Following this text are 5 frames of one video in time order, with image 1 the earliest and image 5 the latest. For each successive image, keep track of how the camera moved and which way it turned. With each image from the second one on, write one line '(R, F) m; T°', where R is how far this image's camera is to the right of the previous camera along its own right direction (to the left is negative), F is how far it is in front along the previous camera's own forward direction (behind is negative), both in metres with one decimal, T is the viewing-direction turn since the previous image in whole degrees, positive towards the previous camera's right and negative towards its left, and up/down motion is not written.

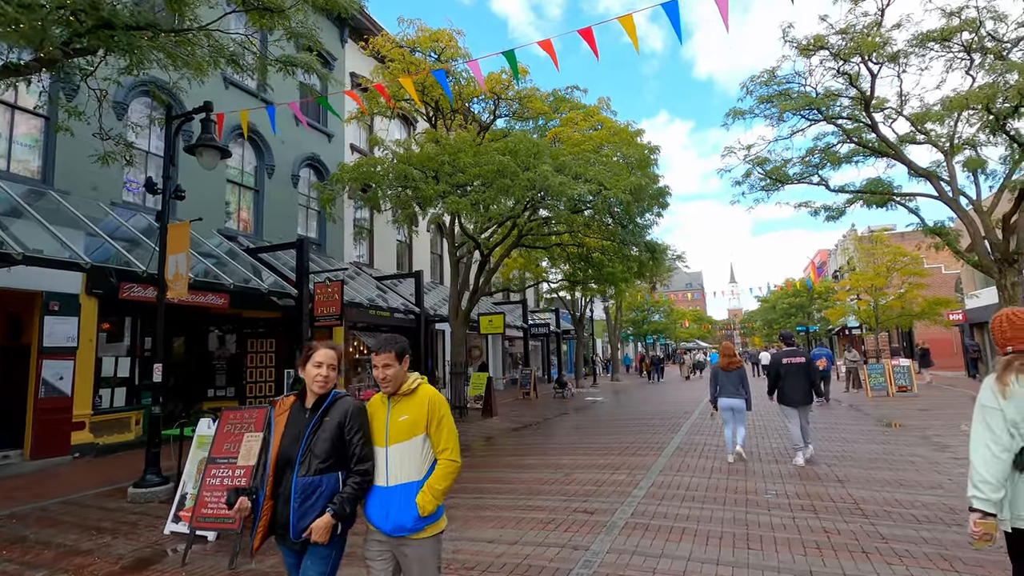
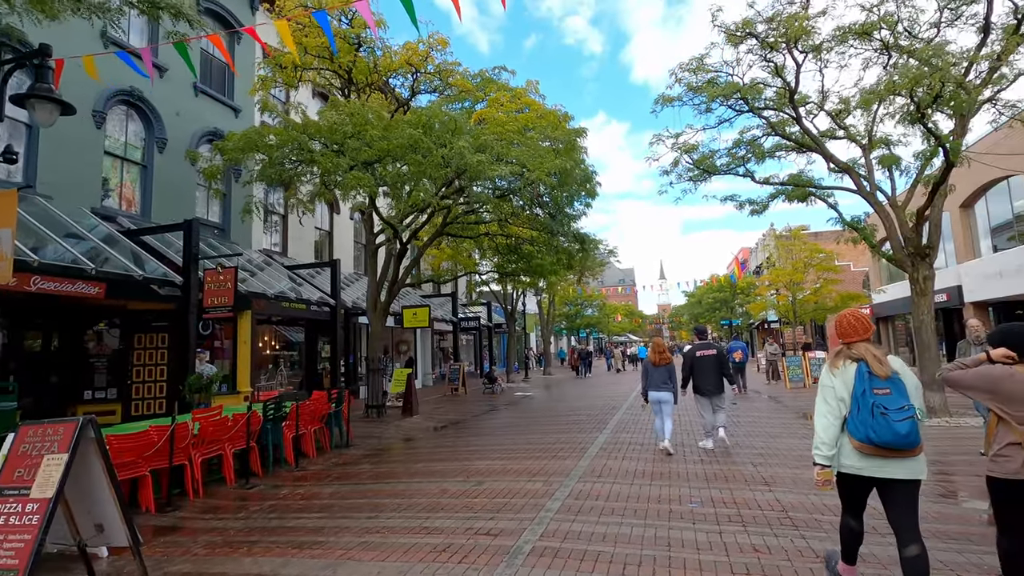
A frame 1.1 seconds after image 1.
(+0.4, +0.8) m; +7°
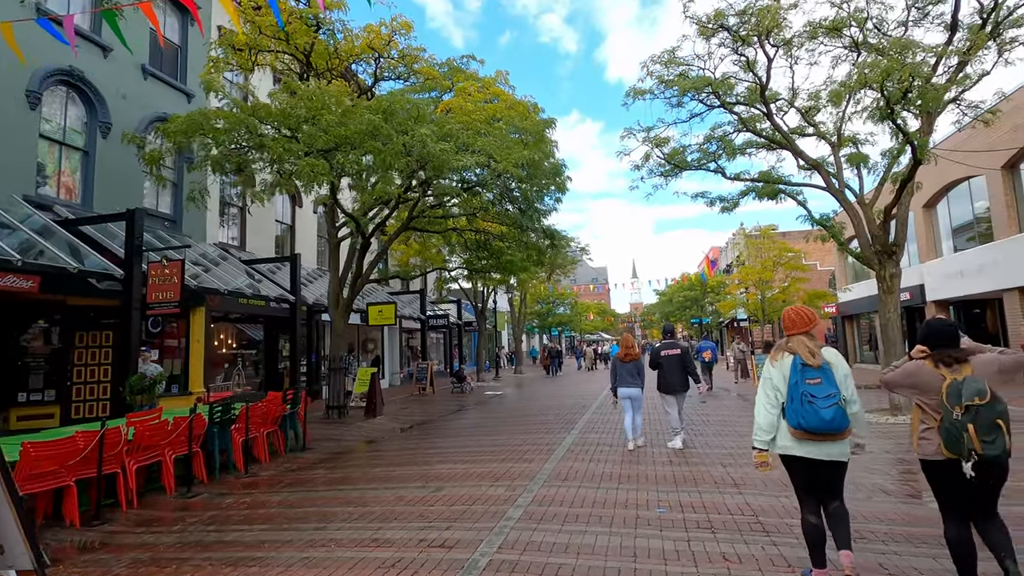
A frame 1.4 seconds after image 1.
(+0.1, +0.4) m; +3°
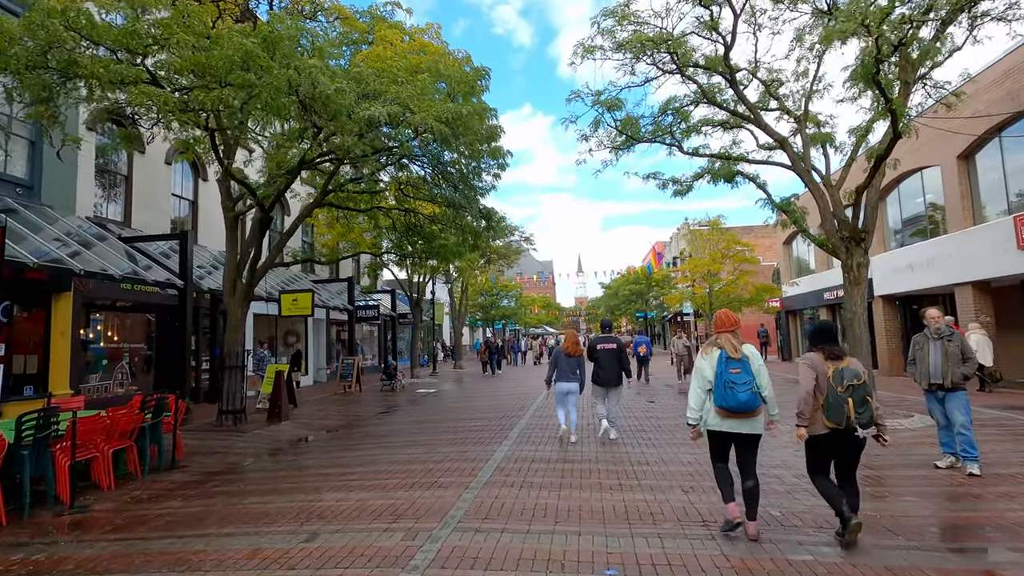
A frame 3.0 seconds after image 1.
(+0.4, +1.7) m; +5°
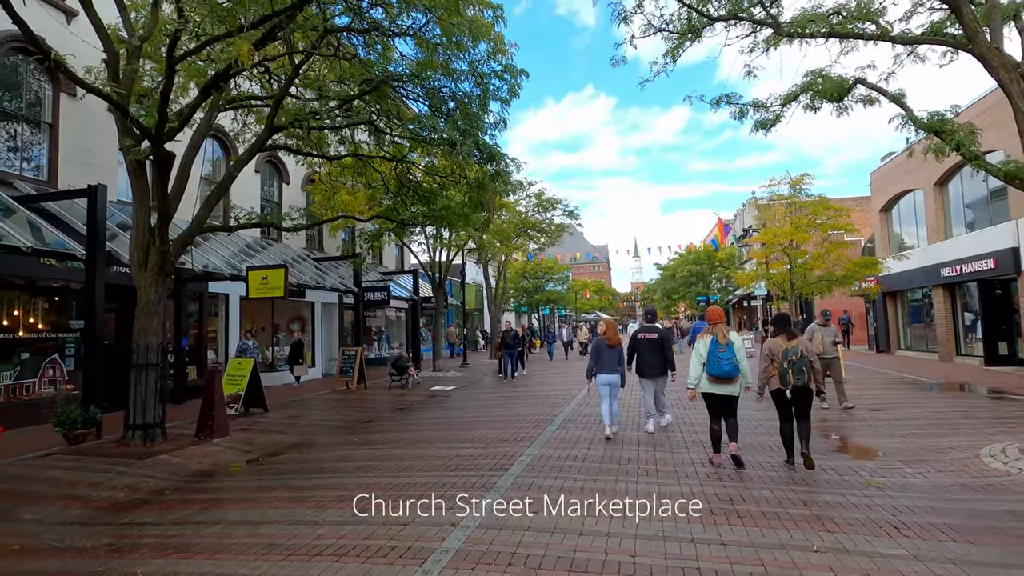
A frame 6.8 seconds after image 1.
(+0.7, +3.8) m; -6°
